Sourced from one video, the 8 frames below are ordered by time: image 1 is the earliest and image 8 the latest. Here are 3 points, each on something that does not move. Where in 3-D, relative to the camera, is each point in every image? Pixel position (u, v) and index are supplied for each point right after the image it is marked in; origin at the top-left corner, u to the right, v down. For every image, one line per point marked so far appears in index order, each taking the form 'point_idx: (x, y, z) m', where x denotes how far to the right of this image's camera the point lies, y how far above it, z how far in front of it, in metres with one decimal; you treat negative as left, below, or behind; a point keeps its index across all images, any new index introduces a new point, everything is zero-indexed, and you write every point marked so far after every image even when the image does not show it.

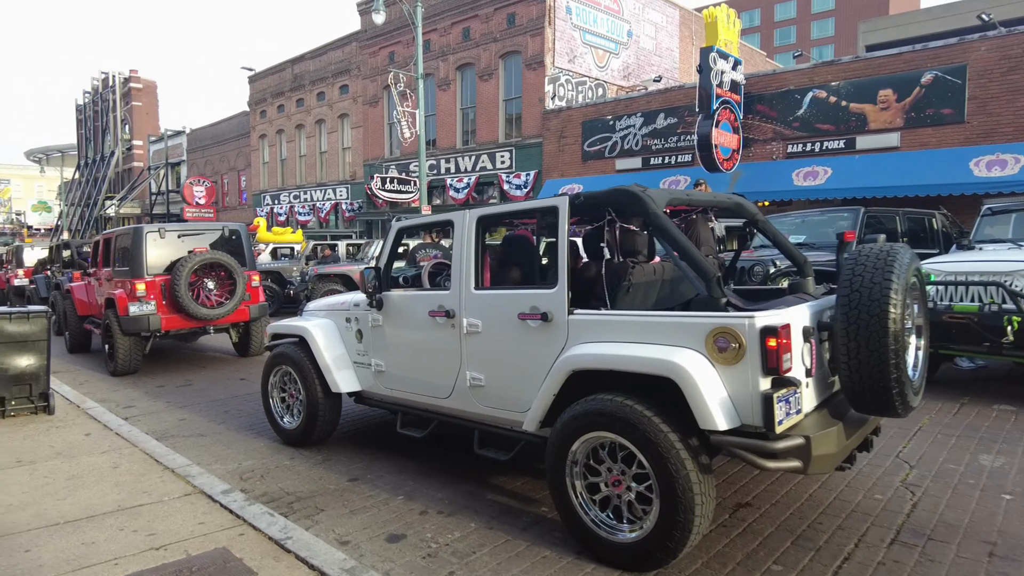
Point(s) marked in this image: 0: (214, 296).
0: (-4.0, -0.1, +9.1) m
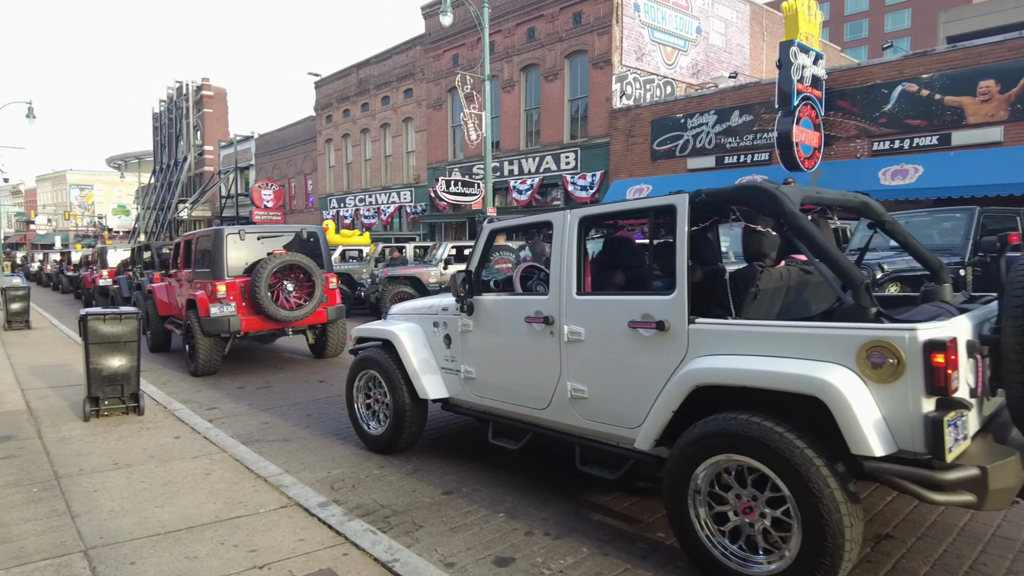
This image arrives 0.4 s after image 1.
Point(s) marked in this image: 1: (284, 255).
0: (-2.9, -0.1, +9.1) m
1: (-3.0, +0.4, +8.8) m
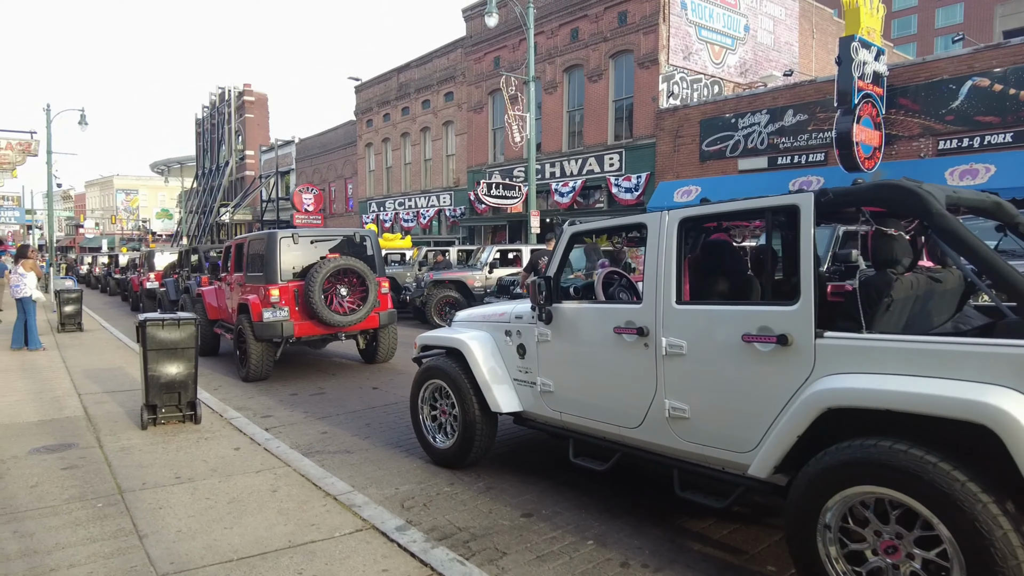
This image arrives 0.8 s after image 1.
0: (-2.2, -0.2, +8.9) m
1: (-2.2, +0.4, +8.7) m
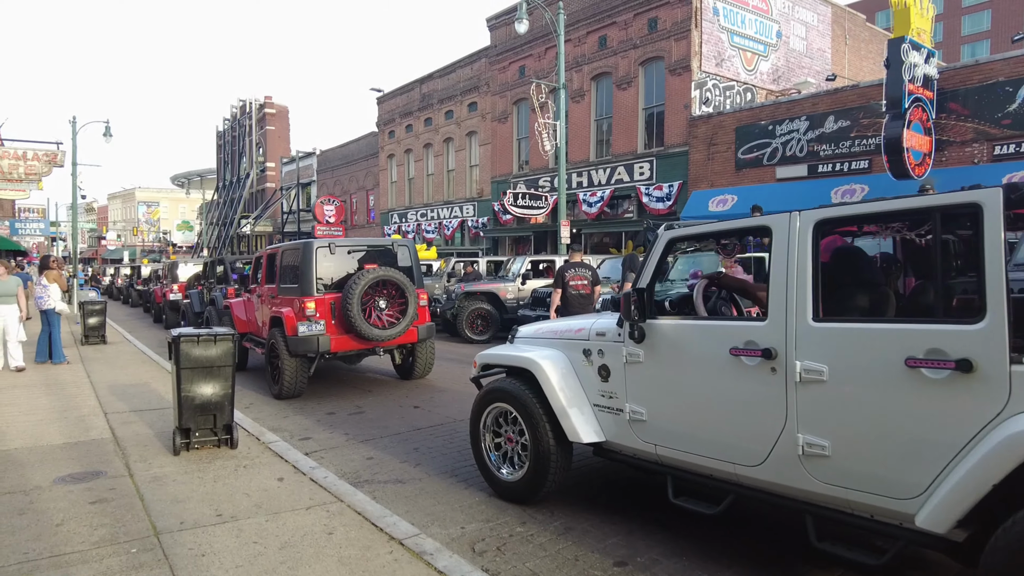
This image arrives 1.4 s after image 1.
0: (-1.6, -0.4, +8.4) m
1: (-1.6, +0.2, +8.2) m
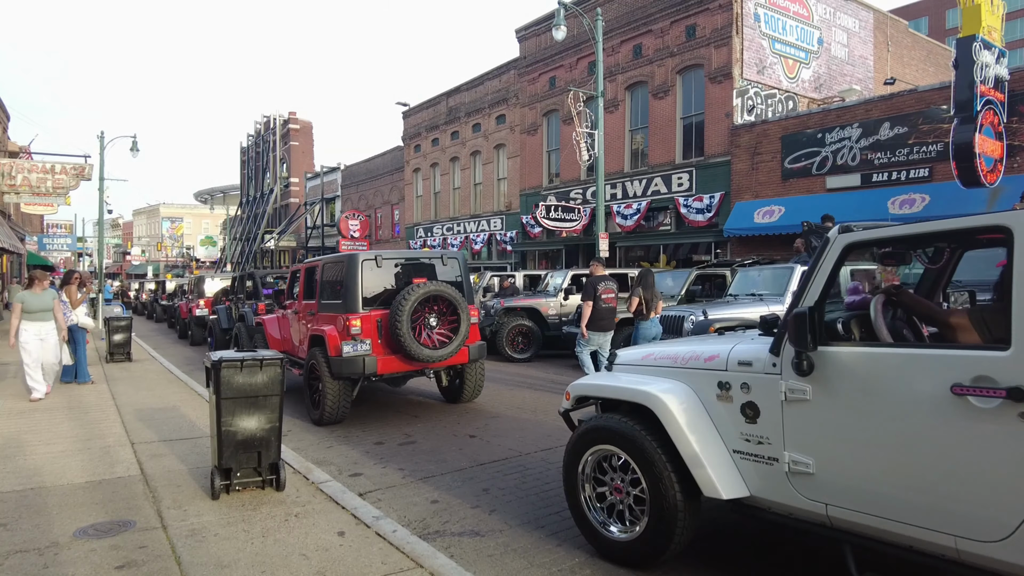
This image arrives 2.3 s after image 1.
0: (-0.9, -0.5, +7.7) m
1: (-0.9, 0.0, +7.5) m
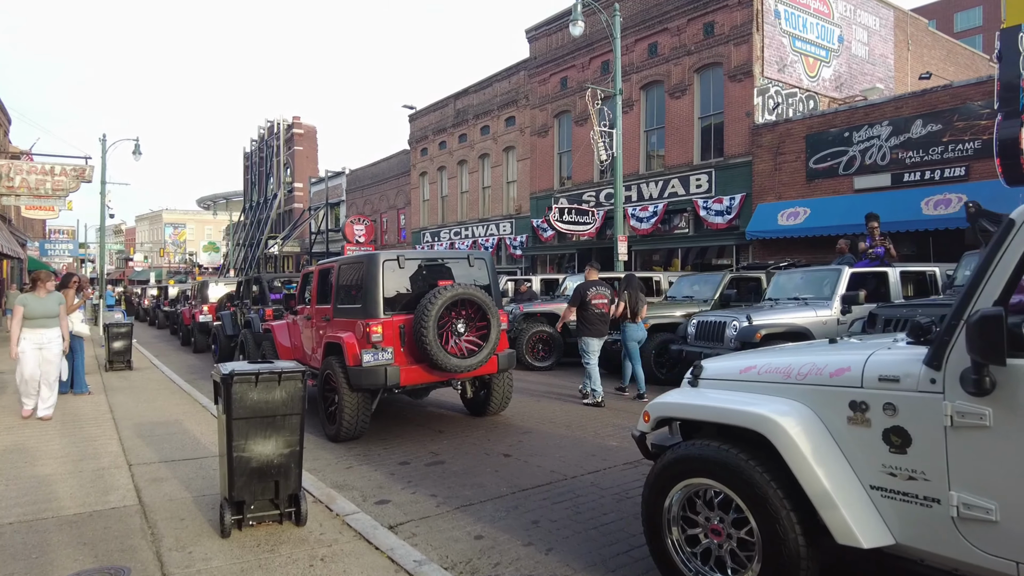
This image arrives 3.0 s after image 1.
0: (-0.5, -0.6, +7.0) m
1: (-0.6, 0.0, +6.8) m
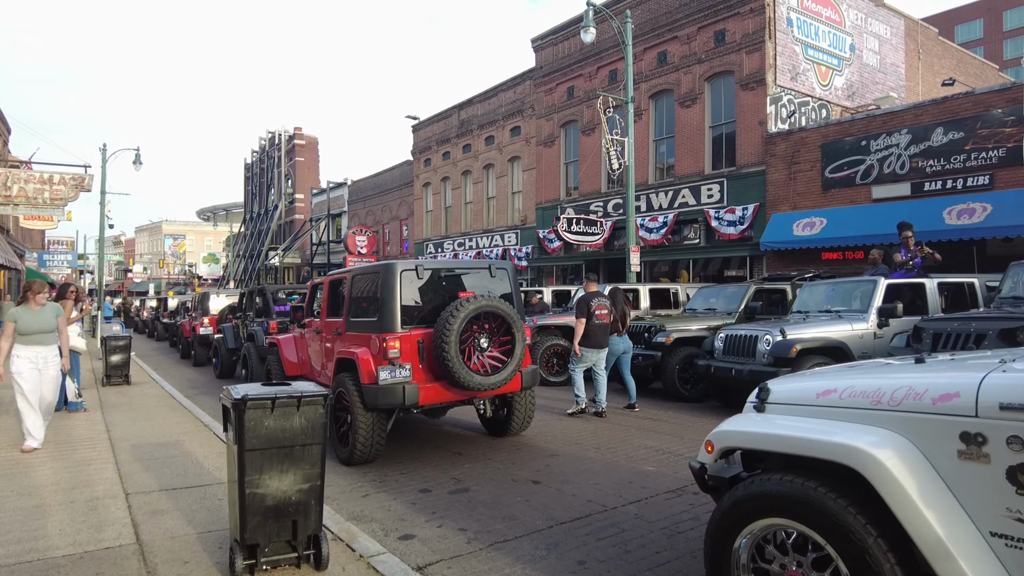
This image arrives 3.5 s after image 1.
0: (-0.2, -0.7, +6.5) m
1: (-0.3, -0.1, +6.3) m
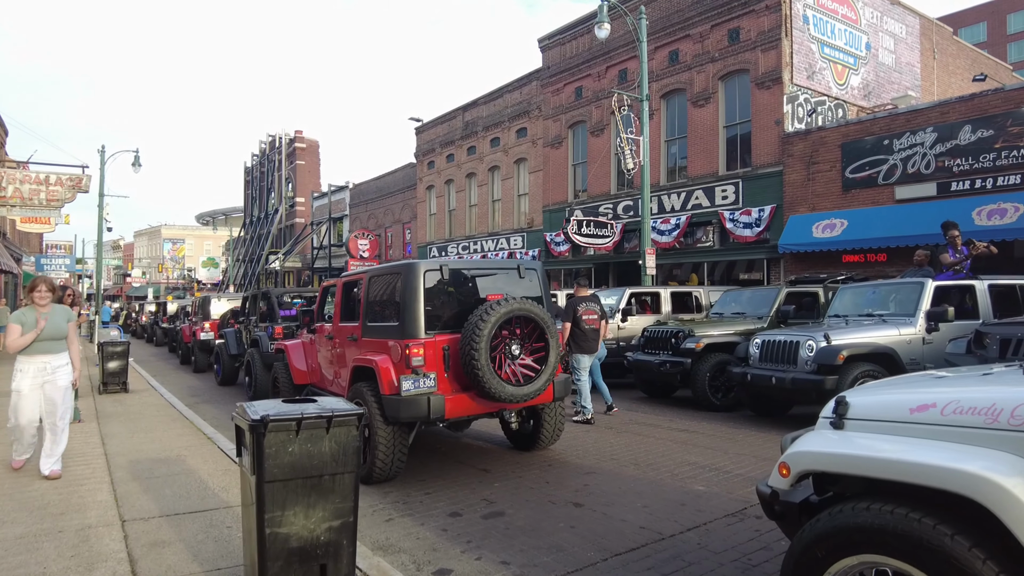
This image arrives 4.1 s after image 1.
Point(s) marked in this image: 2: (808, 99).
0: (+0.1, -0.7, +5.9) m
1: (0.0, -0.1, +5.8) m
2: (+8.7, +5.5, +19.8) m
